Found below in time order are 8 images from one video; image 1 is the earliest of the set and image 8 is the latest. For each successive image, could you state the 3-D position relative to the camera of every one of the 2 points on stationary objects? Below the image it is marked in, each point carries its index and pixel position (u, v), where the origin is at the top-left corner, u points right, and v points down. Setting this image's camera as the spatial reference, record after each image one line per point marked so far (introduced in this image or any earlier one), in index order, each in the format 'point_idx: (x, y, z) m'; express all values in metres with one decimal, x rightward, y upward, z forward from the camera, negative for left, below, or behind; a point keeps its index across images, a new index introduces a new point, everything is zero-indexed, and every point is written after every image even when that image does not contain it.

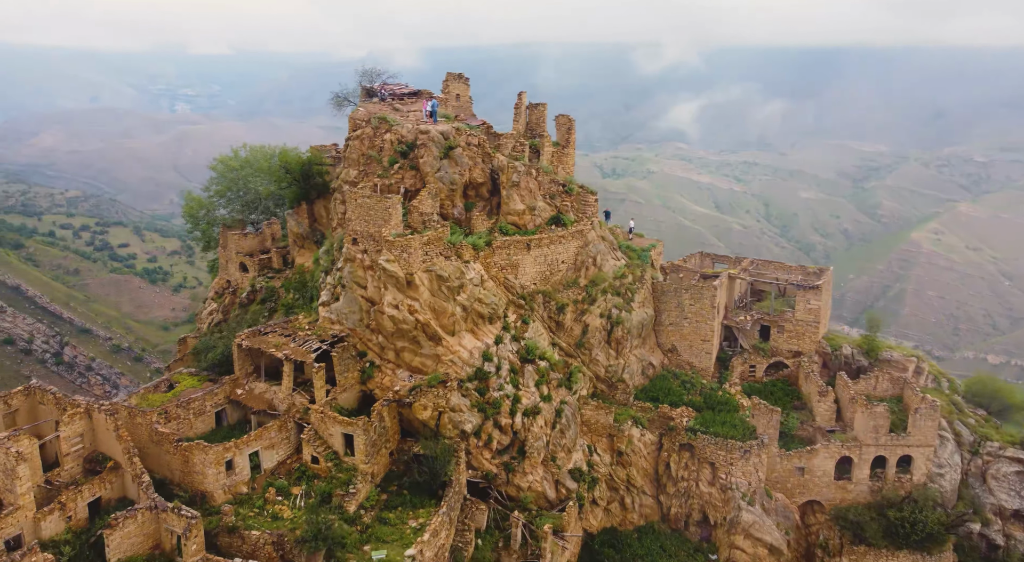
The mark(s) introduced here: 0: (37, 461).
0: (-8.0, -3.0, +11.2) m
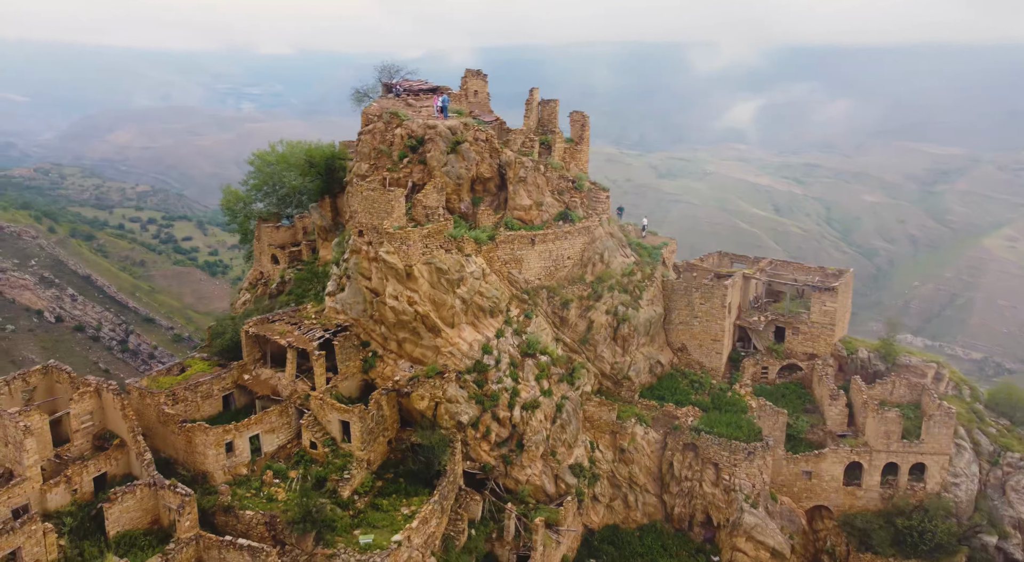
0: (-8.3, -2.7, +11.7) m
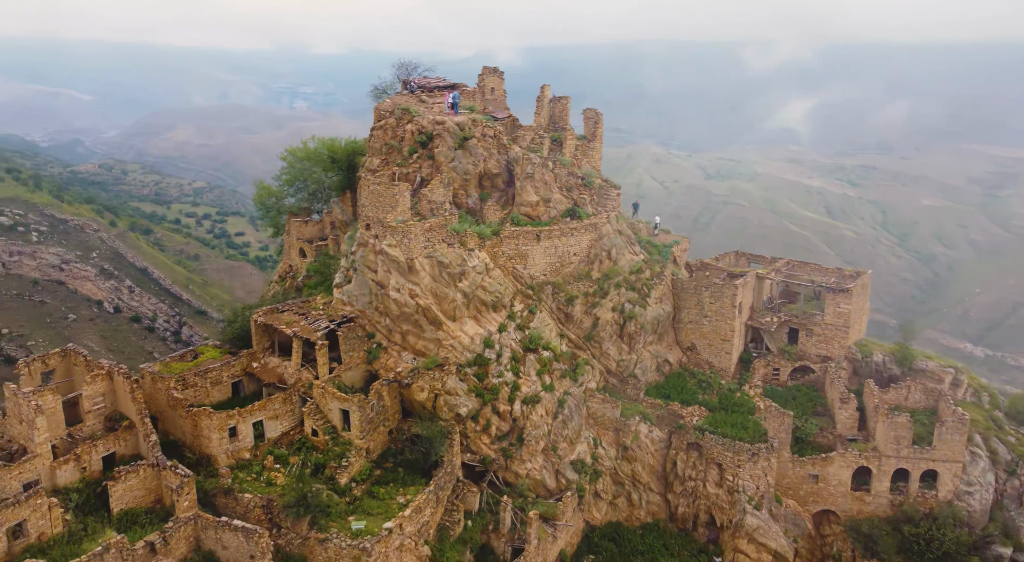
0: (-8.4, -2.5, +12.3) m
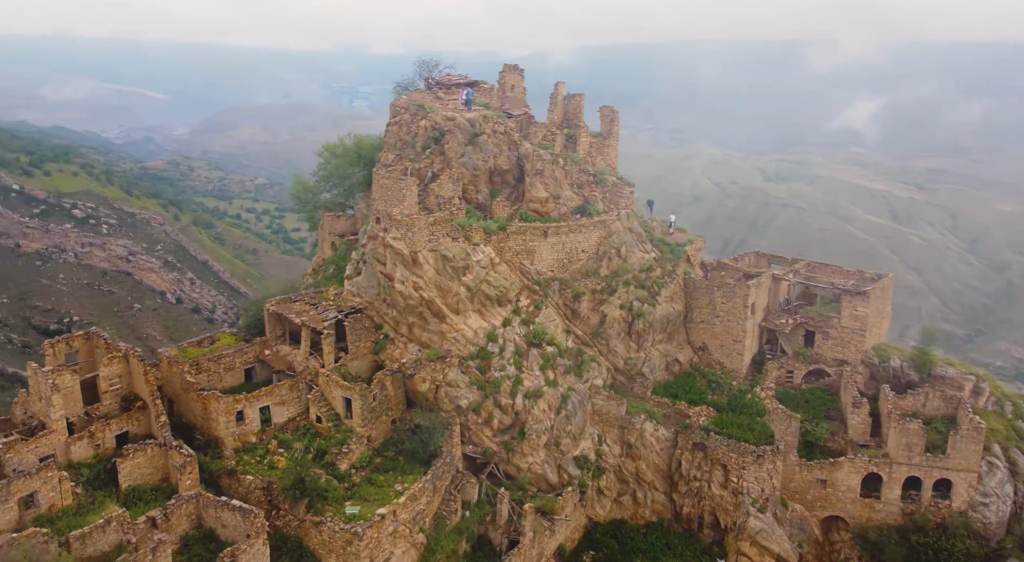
0: (-8.5, -2.2, +12.9) m
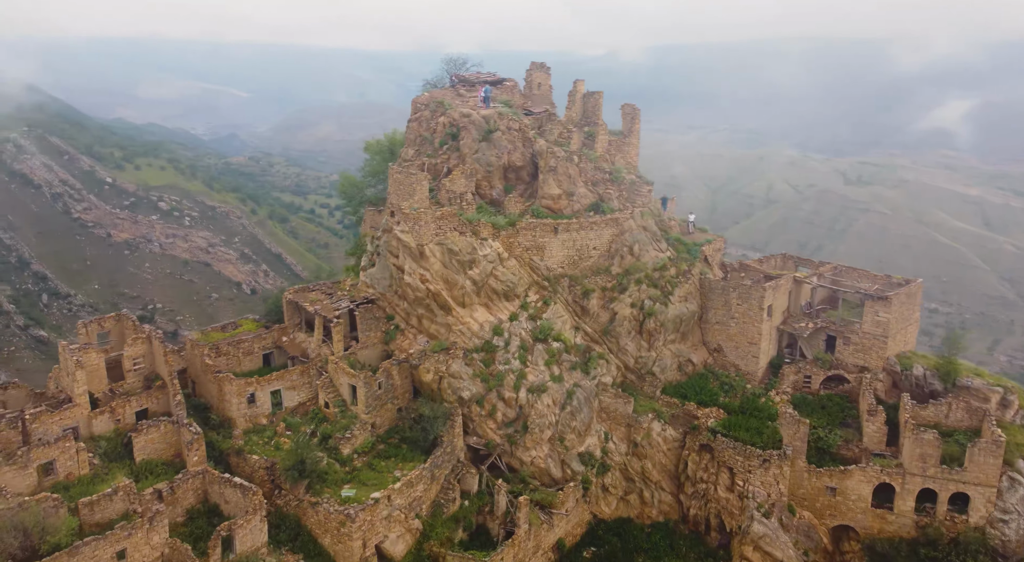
0: (-8.6, -1.9, +13.8) m
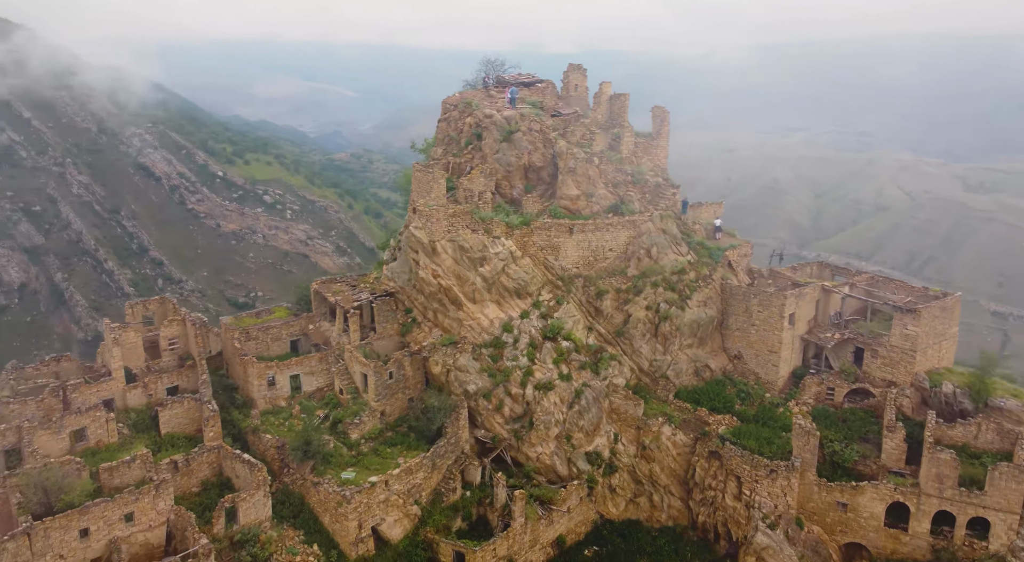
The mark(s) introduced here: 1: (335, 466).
0: (-8.5, -1.5, +15.0) m
1: (-3.6, -3.8, +13.6) m
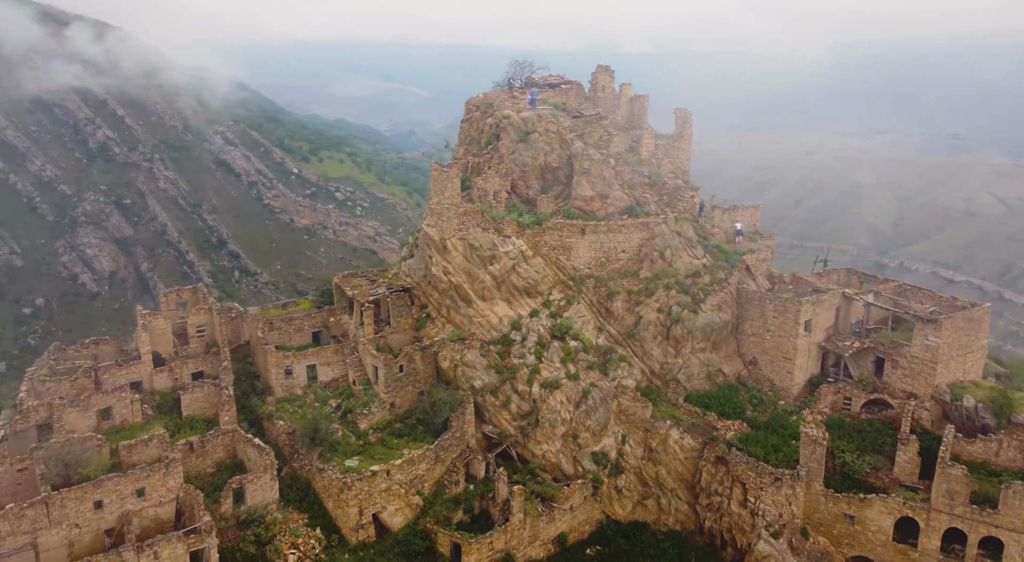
0: (-8.3, -1.3, +15.8) m
1: (-3.6, -3.7, +14.2) m
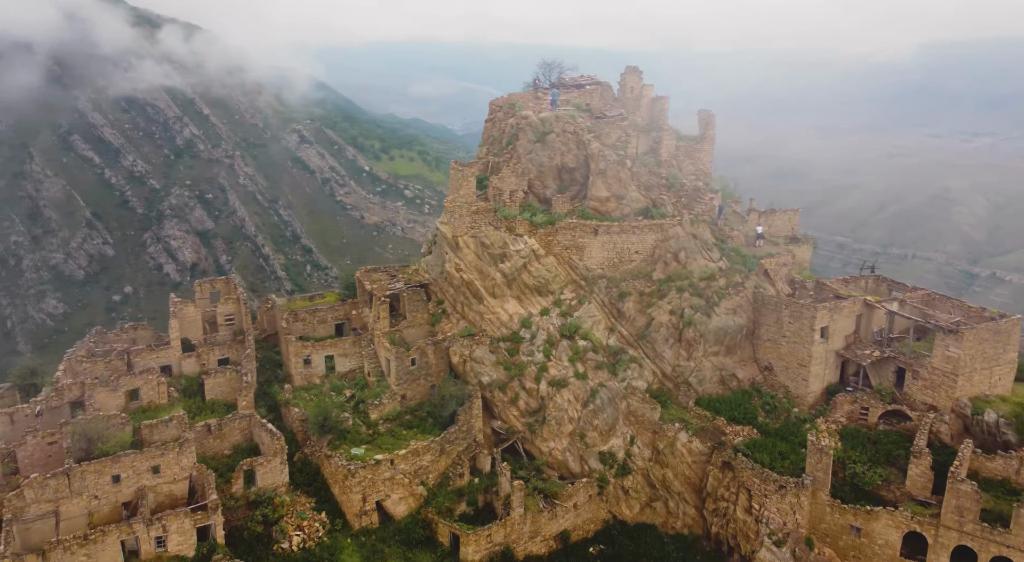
0: (-8.1, -1.1, +16.8) m
1: (-3.6, -3.6, +14.8) m
